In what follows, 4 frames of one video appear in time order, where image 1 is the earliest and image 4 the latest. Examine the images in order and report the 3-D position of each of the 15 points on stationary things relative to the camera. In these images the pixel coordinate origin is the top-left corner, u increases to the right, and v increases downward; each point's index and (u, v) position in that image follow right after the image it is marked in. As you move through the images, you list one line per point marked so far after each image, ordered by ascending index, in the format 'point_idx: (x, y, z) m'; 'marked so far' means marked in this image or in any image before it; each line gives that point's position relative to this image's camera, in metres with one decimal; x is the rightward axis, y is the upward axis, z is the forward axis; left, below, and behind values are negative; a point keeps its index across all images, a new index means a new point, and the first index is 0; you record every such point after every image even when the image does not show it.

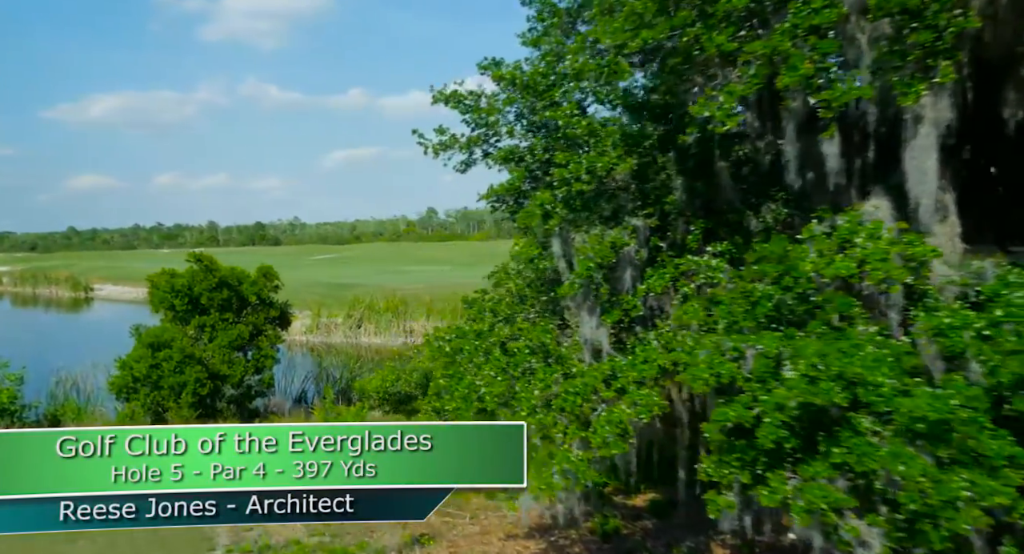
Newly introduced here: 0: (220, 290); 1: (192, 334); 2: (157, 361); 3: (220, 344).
0: (-3.5, -0.2, +8.4) m
1: (-3.8, -0.7, +8.3) m
2: (-4.2, -1.0, +8.2) m
3: (-3.5, -0.8, +8.4) m
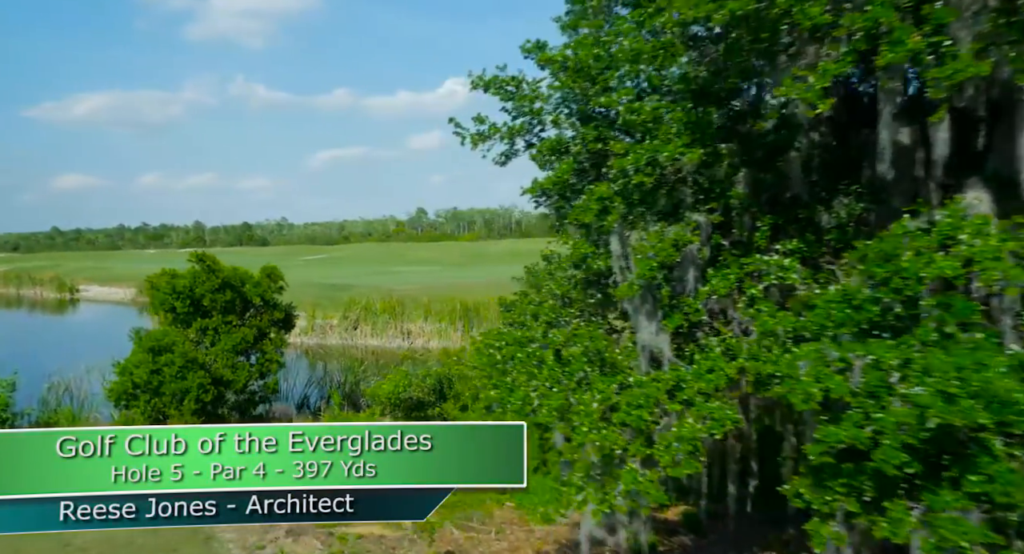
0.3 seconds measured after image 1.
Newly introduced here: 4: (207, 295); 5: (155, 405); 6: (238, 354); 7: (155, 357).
0: (-3.3, -0.2, +8.0) m
1: (-3.6, -0.7, +7.9) m
2: (-4.0, -1.0, +7.8) m
3: (-3.3, -0.8, +8.0) m
4: (-3.5, -0.2, +7.9) m
5: (-3.9, -1.4, +7.5) m
6: (-3.2, -0.9, +8.1) m
7: (-4.0, -0.9, +7.8) m
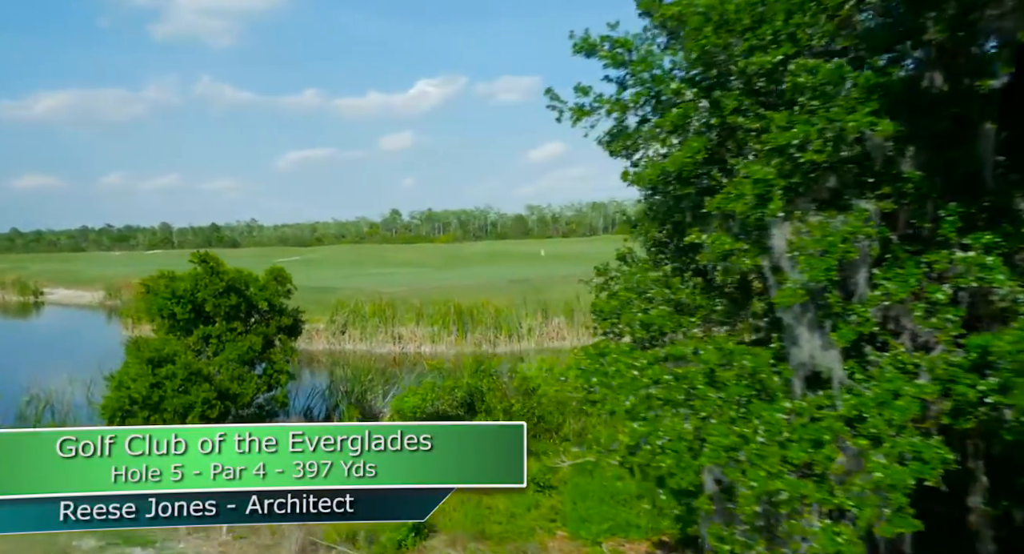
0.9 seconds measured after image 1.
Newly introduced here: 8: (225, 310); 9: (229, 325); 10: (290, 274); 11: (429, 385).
0: (-3.0, -0.2, +7.2) m
1: (-3.3, -0.7, +7.1) m
2: (-3.6, -1.0, +6.9) m
3: (-3.0, -0.8, +7.2) m
4: (-3.1, -0.2, +7.1) m
5: (-3.5, -1.4, +6.7) m
6: (-2.8, -0.9, +7.3) m
7: (-3.6, -0.9, +7.0) m
8: (-3.0, -0.3, +7.2) m
9: (-3.0, -0.5, +7.3) m
10: (-2.5, 0.0, +7.7) m
11: (-0.9, -1.1, +7.2) m
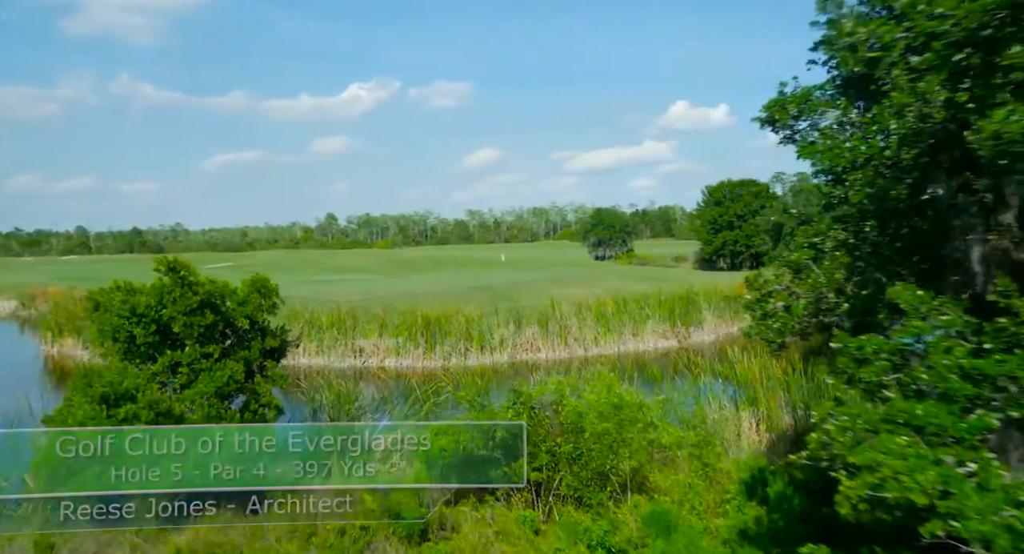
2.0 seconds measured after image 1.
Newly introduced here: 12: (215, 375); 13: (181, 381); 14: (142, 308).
0: (-2.6, -0.3, +5.6) m
1: (-2.8, -0.8, +5.5) m
2: (-3.1, -1.1, +5.3) m
3: (-2.5, -0.9, +5.6) m
4: (-2.7, -0.3, +5.5) m
5: (-3.0, -1.5, +5.1) m
6: (-2.4, -1.0, +5.7) m
7: (-3.2, -1.0, +5.3) m
8: (-2.6, -0.4, +5.6) m
9: (-2.6, -0.6, +5.7) m
10: (-2.1, -0.1, +6.2) m
11: (-0.5, -1.2, +5.8) m
12: (-2.5, -0.8, +5.6) m
13: (-2.7, -0.9, +5.6) m
14: (-3.0, -0.2, +5.4) m
